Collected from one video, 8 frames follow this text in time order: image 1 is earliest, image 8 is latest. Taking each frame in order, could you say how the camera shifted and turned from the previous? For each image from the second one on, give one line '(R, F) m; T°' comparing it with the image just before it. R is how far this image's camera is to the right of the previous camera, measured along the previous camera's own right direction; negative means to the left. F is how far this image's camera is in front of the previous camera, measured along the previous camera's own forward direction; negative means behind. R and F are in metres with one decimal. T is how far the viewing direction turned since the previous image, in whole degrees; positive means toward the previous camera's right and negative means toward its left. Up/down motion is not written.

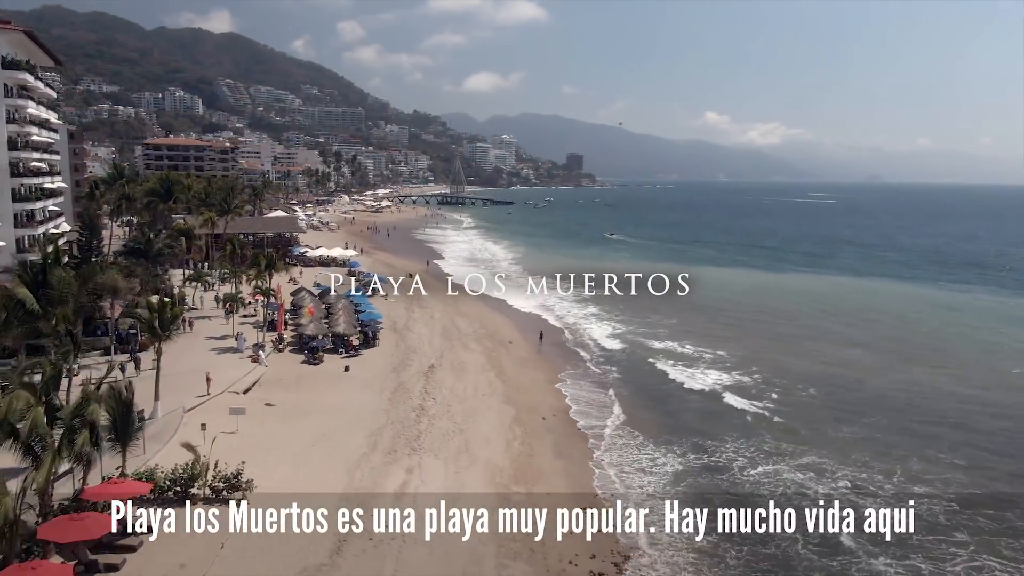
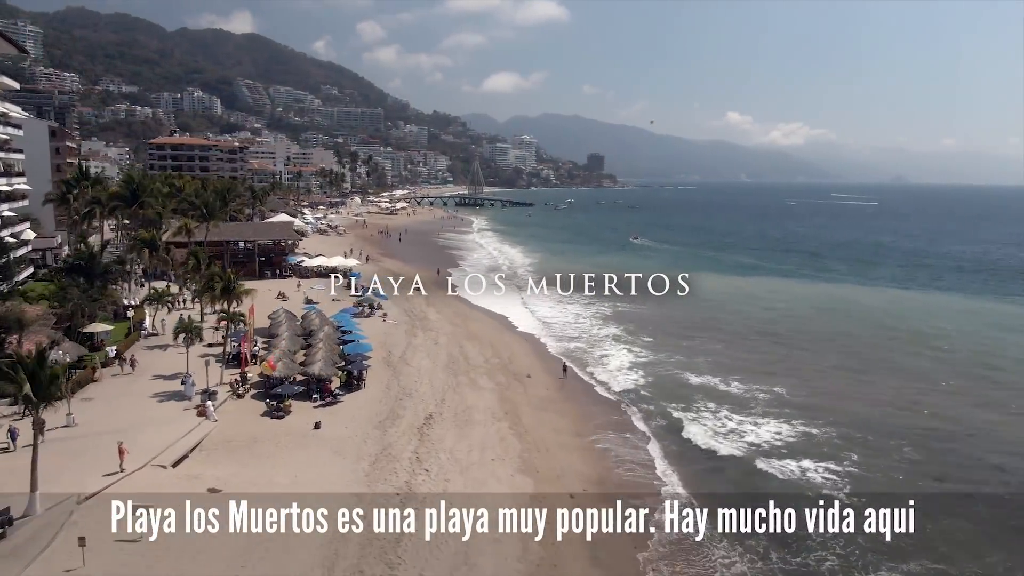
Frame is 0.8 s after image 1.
(0.0, +4.8) m; -1°
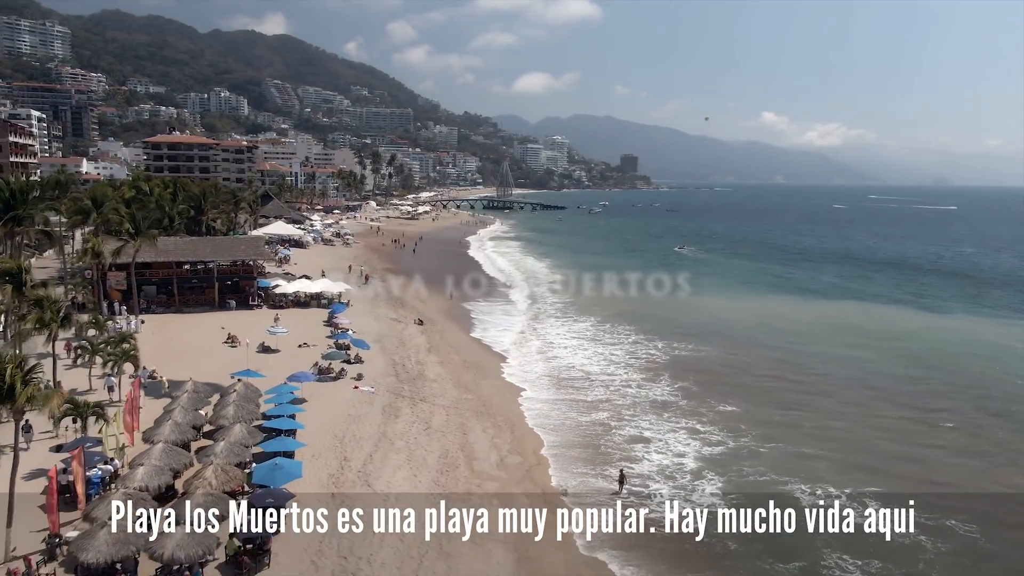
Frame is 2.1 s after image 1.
(0.0, +9.0) m; -2°
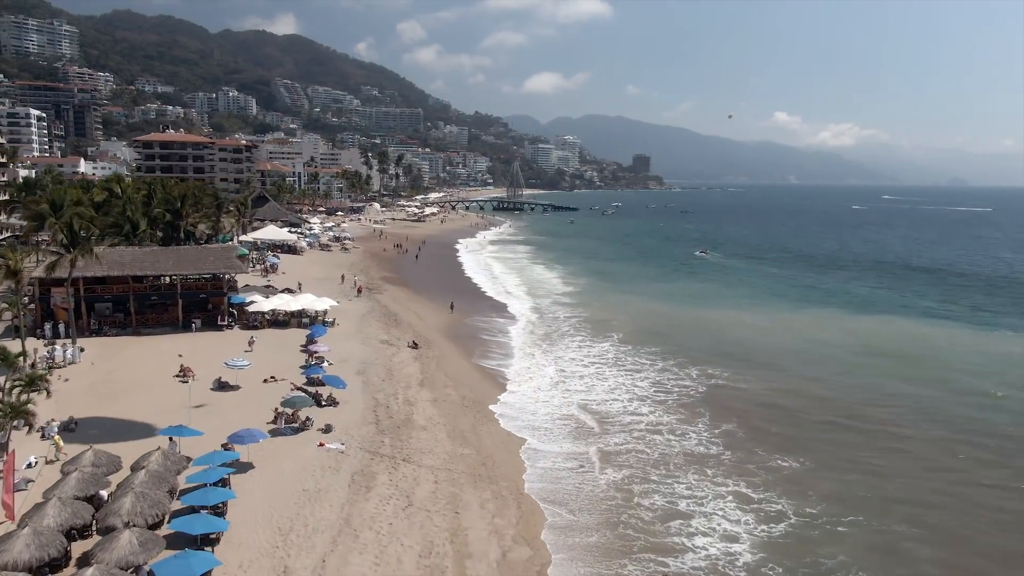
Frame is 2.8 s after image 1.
(+0.1, +4.3) m; -1°
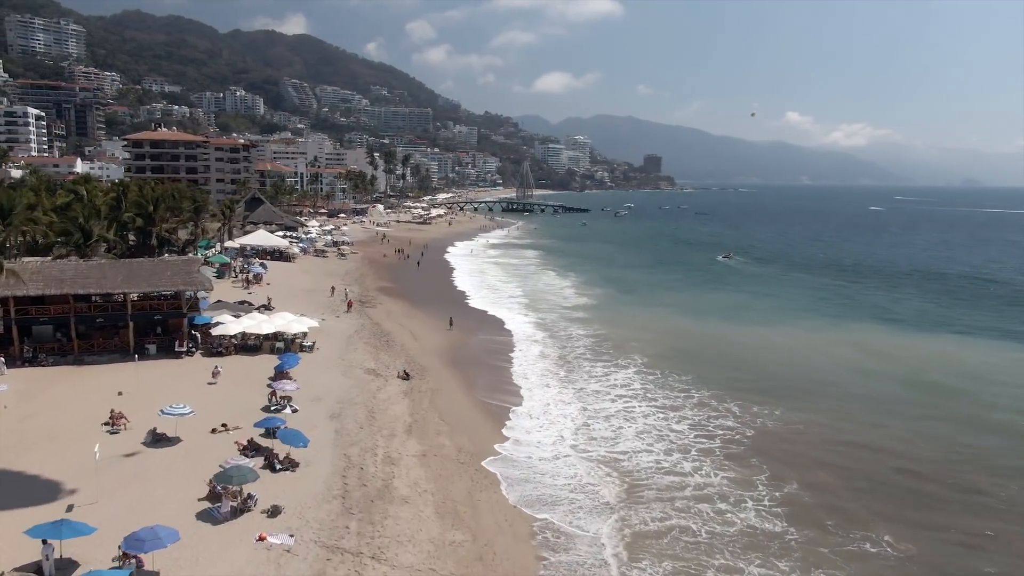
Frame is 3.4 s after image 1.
(0.0, +4.1) m; -1°
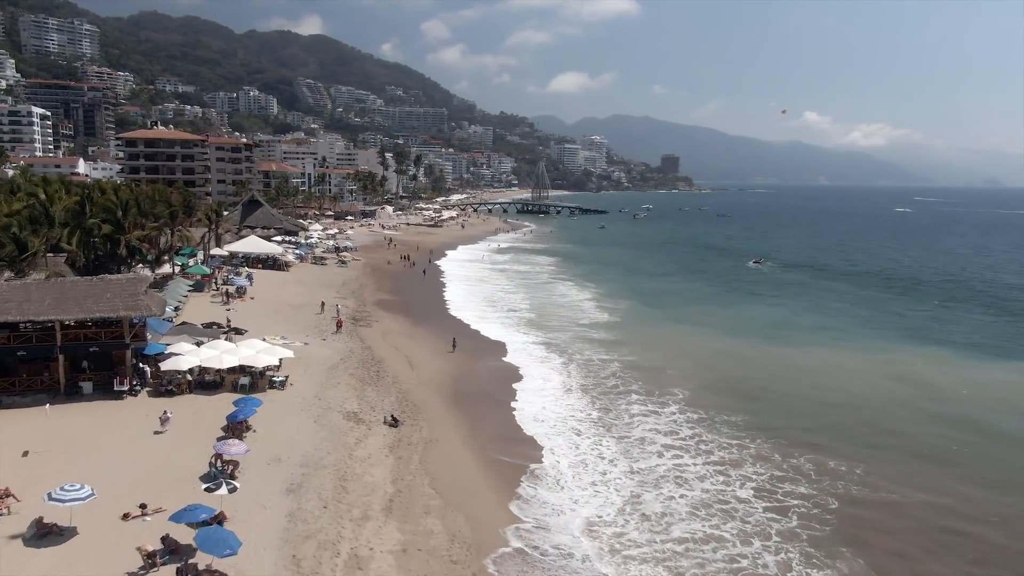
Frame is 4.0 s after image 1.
(+0.1, +4.4) m; -1°
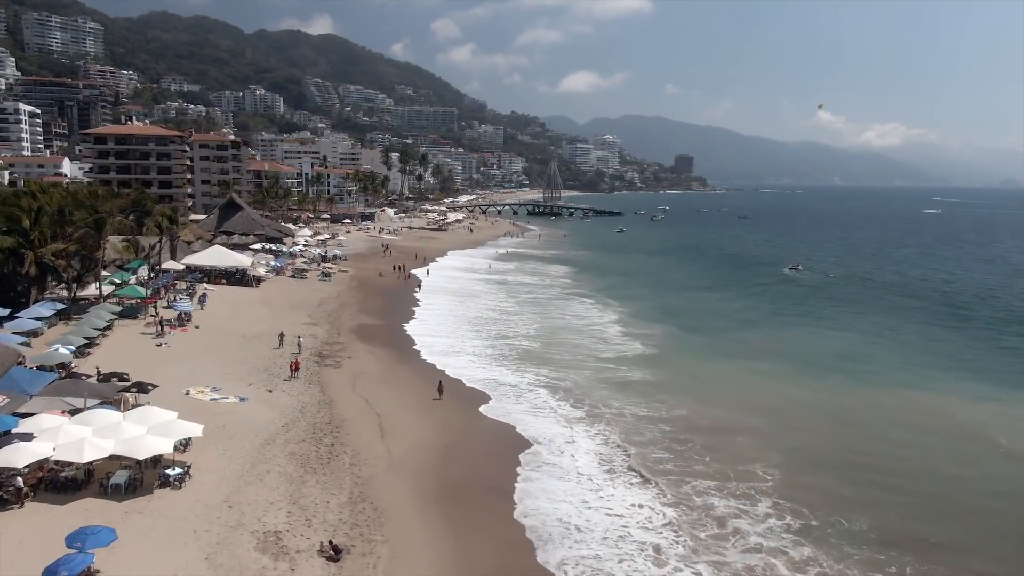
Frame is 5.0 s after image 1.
(+0.1, +6.8) m; -1°
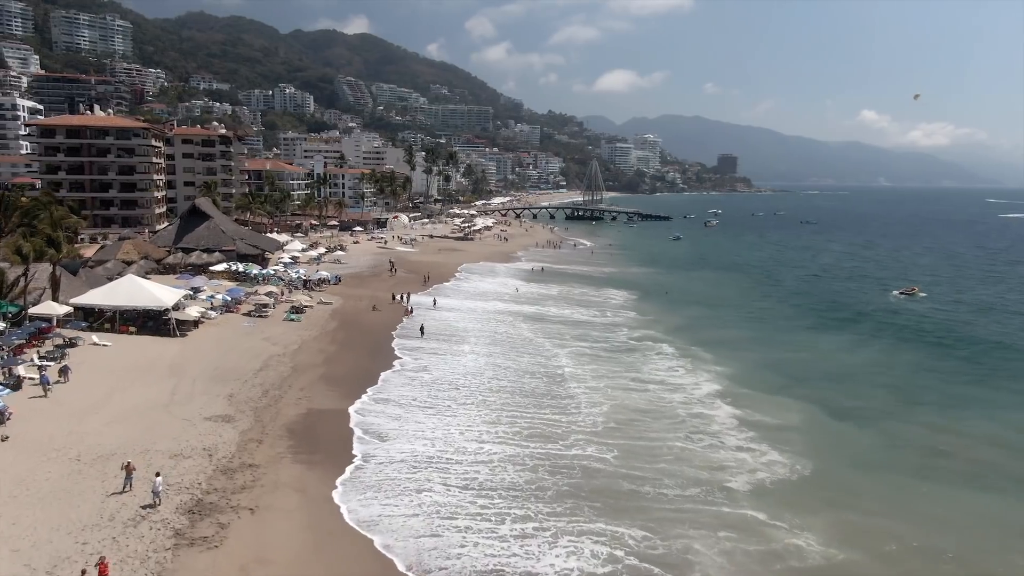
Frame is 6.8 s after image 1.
(-0.1, +12.1) m; -3°
